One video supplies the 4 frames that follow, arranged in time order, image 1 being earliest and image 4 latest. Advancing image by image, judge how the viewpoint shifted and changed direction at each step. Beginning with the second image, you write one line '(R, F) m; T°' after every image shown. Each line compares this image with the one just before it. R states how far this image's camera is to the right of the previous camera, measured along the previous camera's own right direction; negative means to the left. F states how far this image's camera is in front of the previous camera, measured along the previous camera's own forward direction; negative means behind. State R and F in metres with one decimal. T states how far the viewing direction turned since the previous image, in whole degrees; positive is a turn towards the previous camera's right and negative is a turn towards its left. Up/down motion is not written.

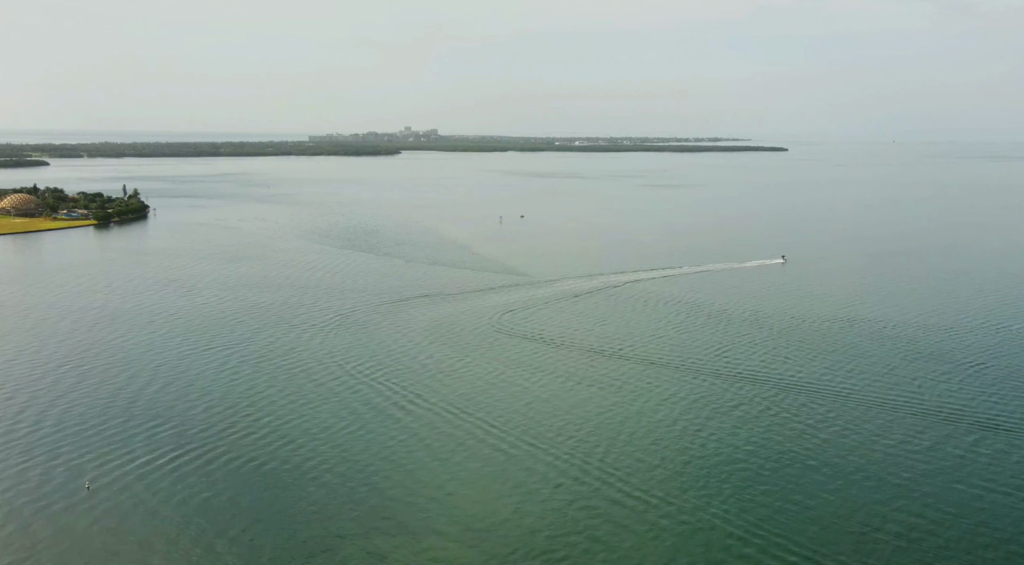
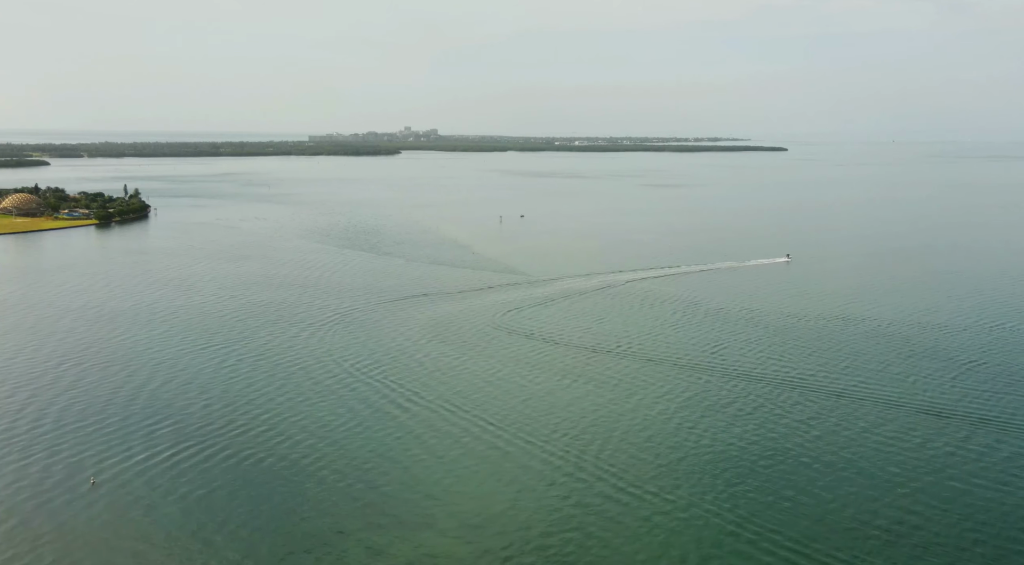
(+0.3, -0.5) m; 0°
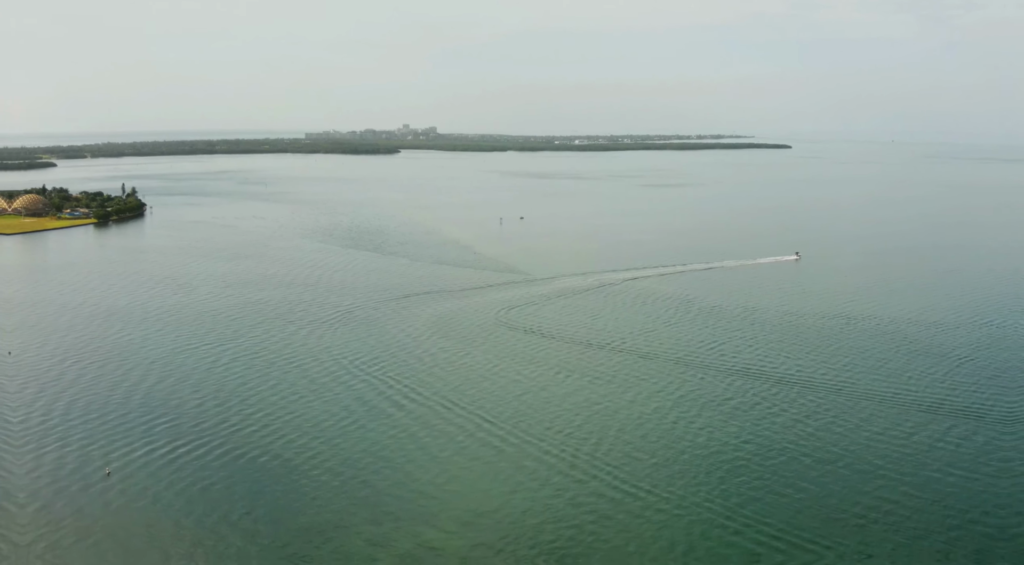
(0.0, -3.8) m; 0°
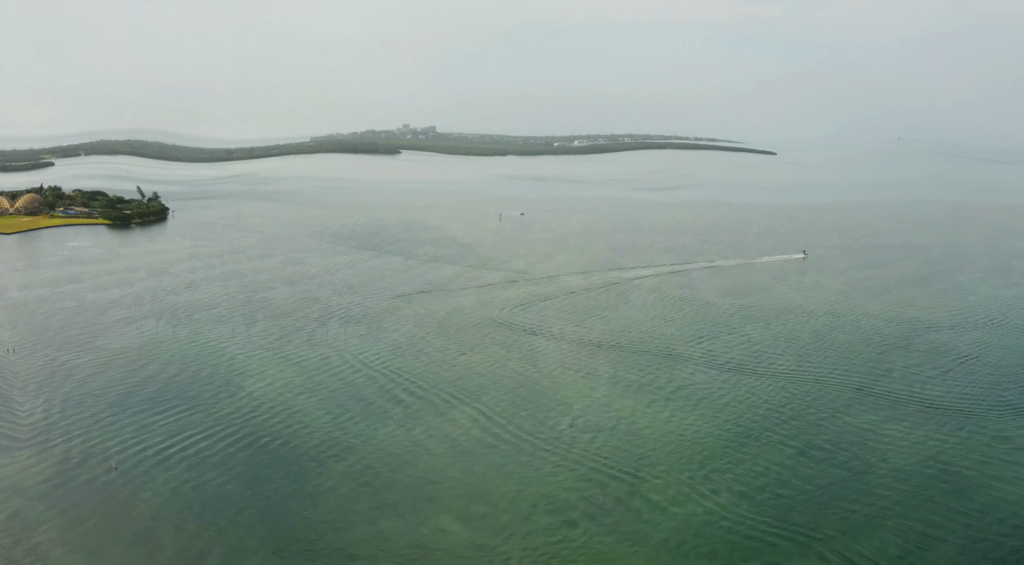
(0.0, -0.8) m; 0°
